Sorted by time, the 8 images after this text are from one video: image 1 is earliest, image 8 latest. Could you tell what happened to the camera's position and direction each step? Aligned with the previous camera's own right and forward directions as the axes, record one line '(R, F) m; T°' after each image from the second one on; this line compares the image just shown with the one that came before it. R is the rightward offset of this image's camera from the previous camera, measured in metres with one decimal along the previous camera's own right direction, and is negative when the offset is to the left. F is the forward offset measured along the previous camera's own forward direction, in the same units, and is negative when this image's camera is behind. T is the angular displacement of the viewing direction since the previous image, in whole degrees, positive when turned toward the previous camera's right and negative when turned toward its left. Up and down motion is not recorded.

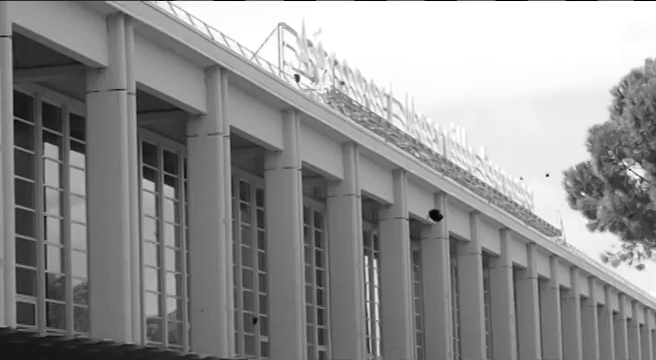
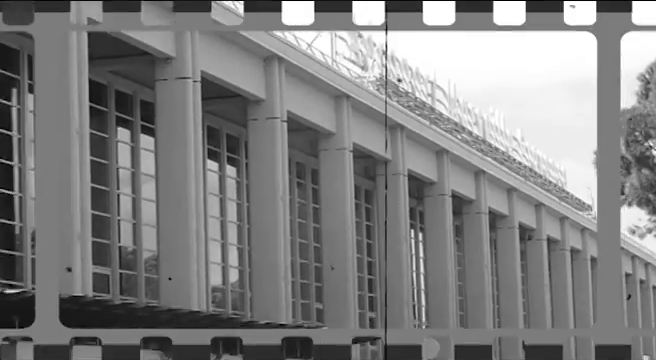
(+0.1, -1.1) m; -5°
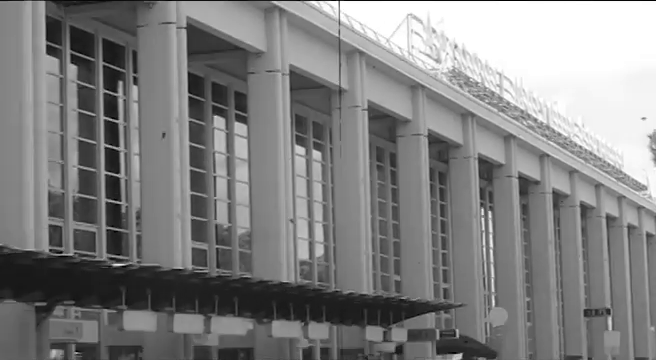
(+0.1, -1.5) m; -7°
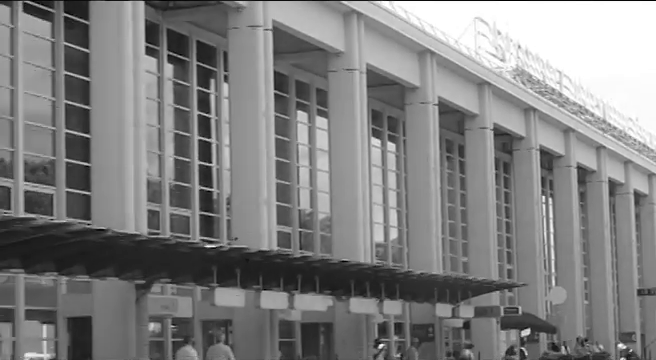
(-0.9, -1.7) m; -4°
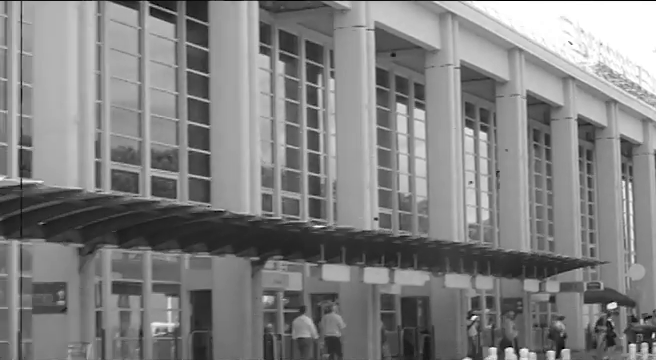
(-2.8, -2.0) m; -1°
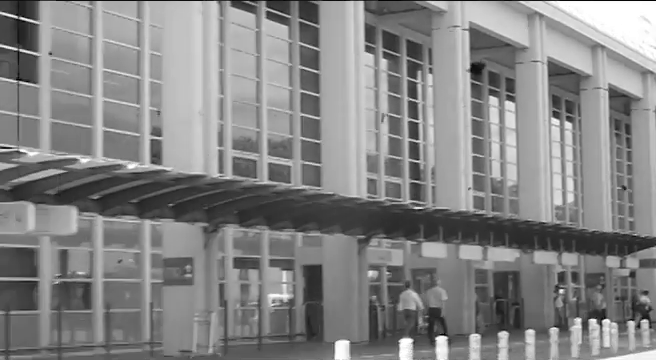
(-0.1, -2.6) m; -8°
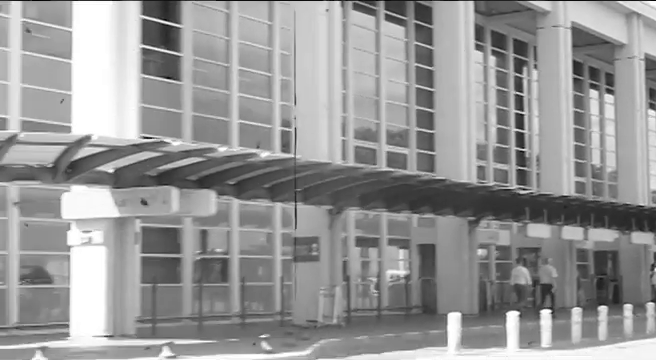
(+0.3, -3.1) m; -10°
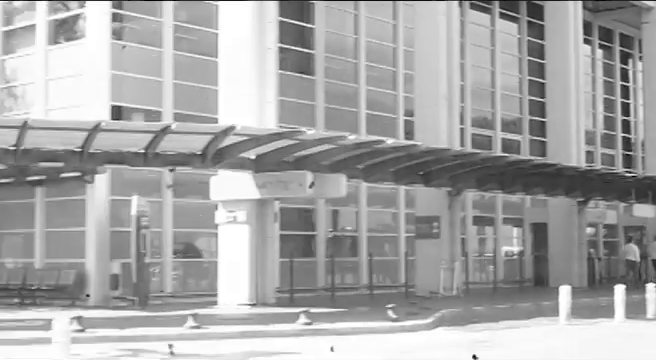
(+0.4, -4.1) m; -11°
